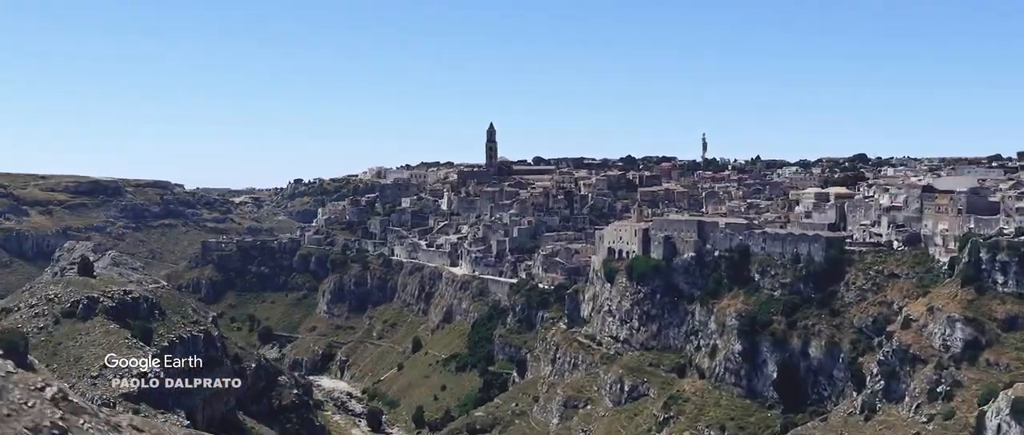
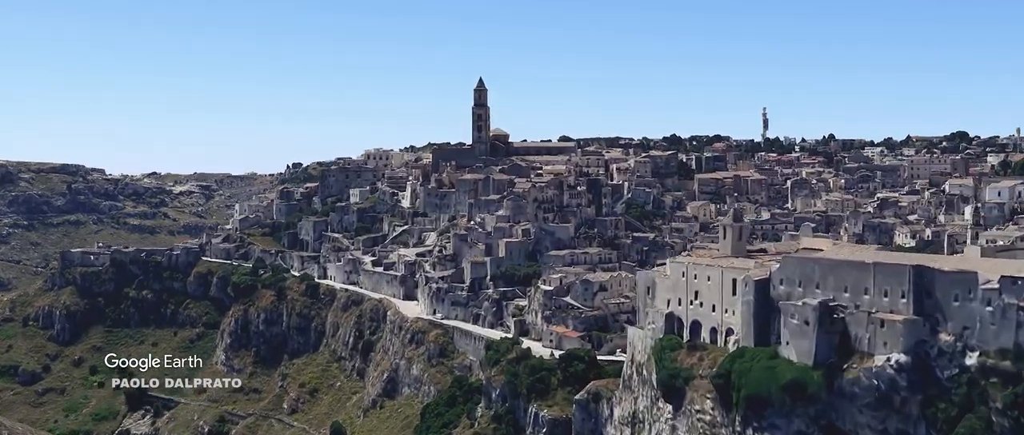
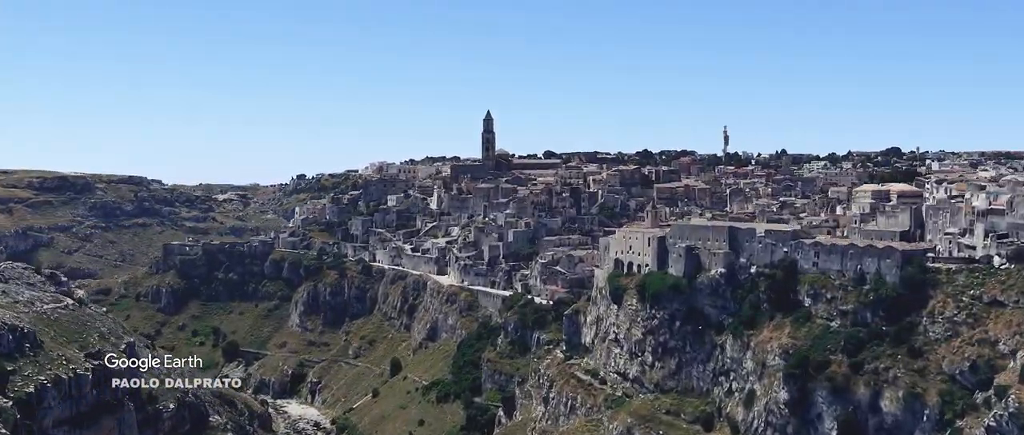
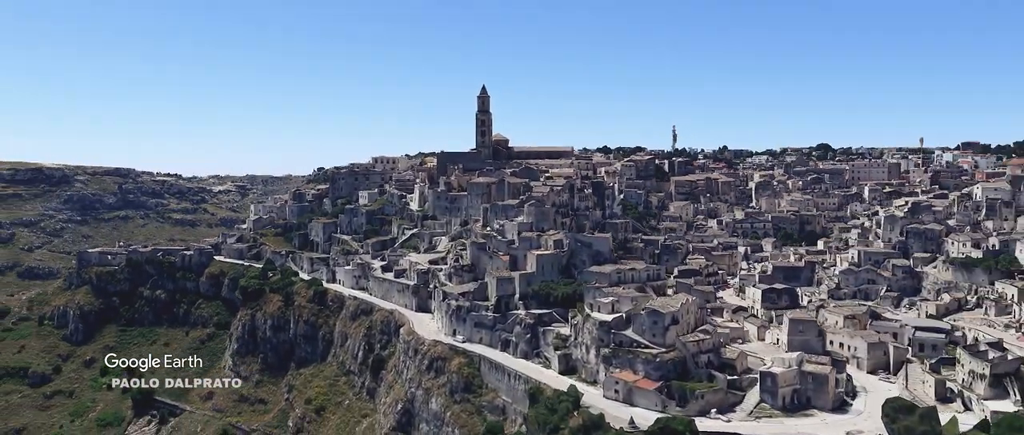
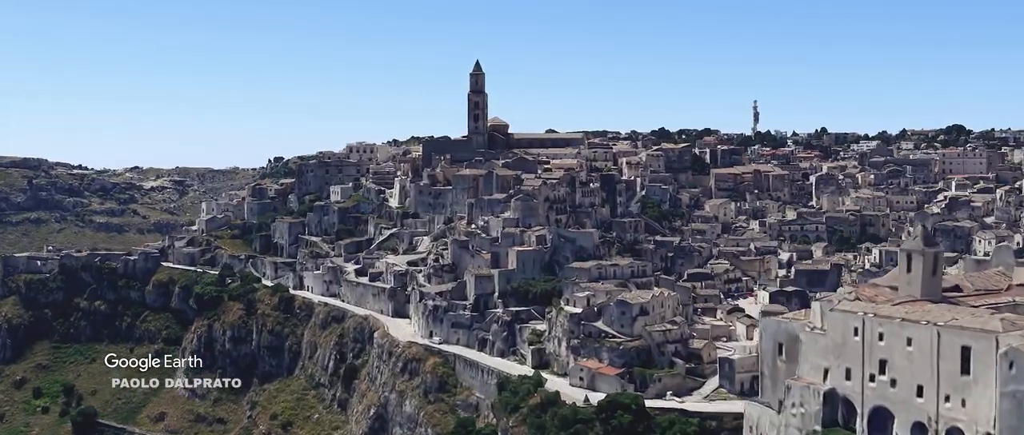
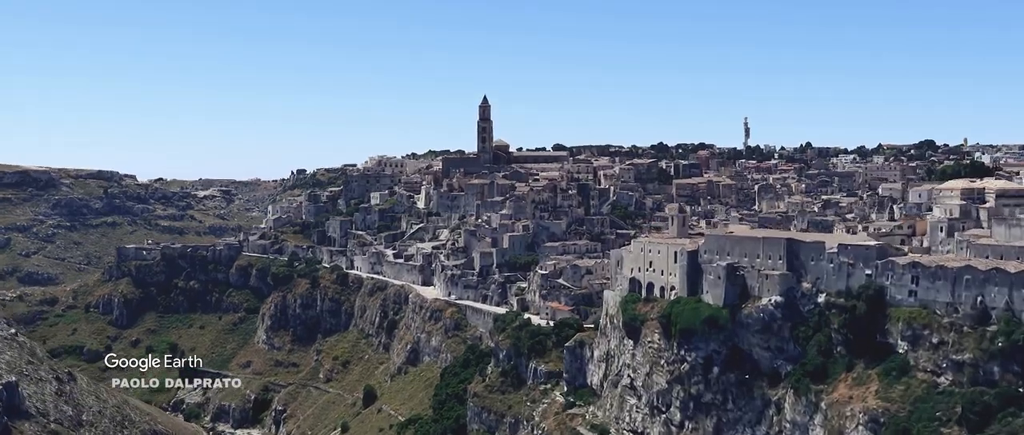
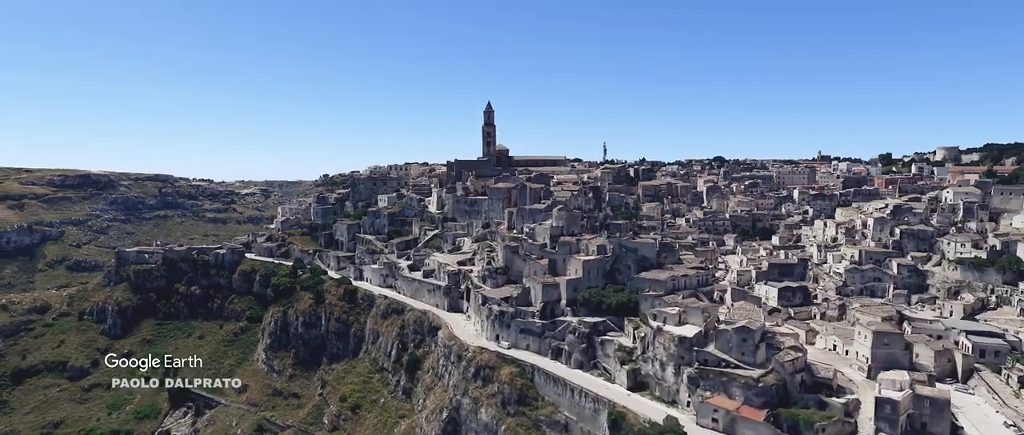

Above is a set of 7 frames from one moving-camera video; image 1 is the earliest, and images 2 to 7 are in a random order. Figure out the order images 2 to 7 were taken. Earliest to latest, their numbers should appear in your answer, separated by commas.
3, 6, 2, 5, 4, 7
